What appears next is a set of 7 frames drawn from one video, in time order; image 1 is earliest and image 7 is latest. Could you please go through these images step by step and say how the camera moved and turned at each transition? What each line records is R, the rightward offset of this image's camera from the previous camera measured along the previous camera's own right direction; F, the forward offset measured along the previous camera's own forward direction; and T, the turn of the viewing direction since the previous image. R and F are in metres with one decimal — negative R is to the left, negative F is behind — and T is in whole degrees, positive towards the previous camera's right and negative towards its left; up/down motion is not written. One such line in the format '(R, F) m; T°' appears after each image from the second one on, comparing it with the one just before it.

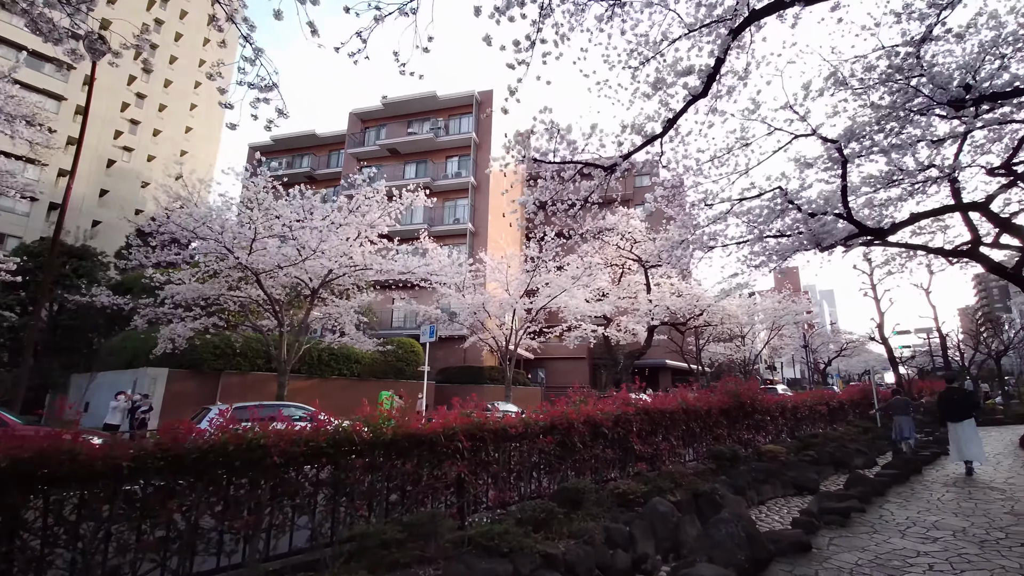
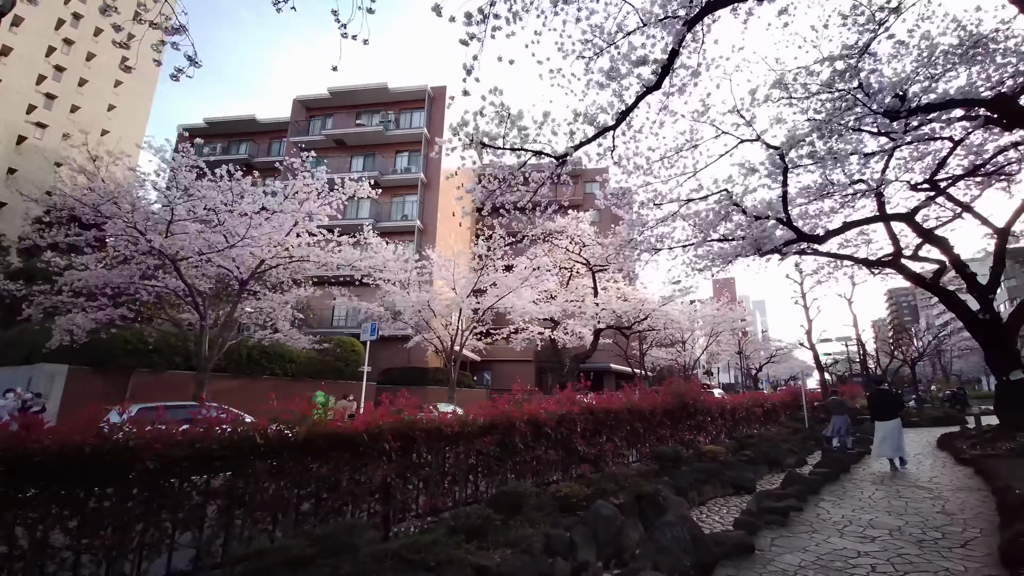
(+0.1, +0.3) m; +6°
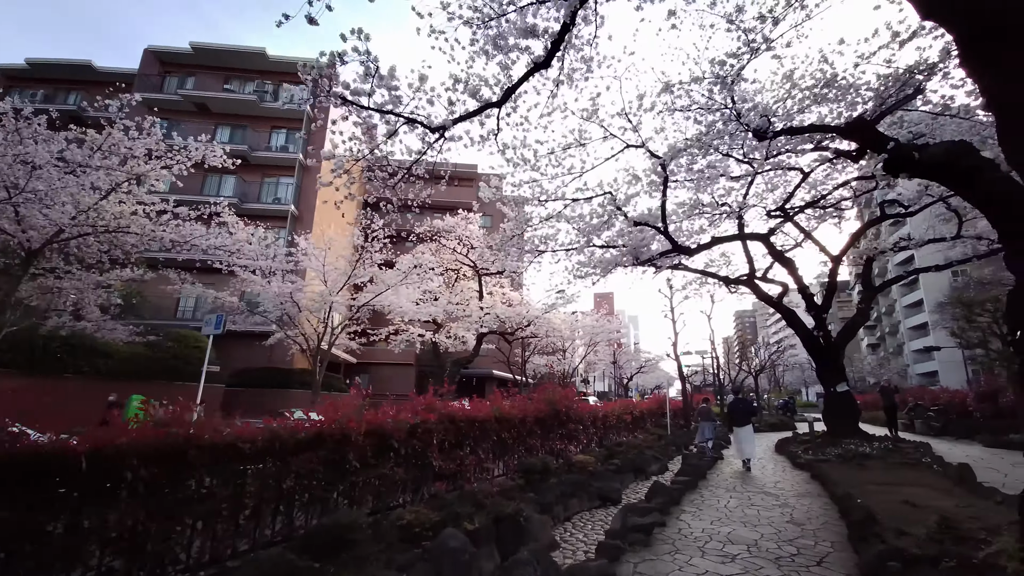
(+0.3, +0.7) m; +13°
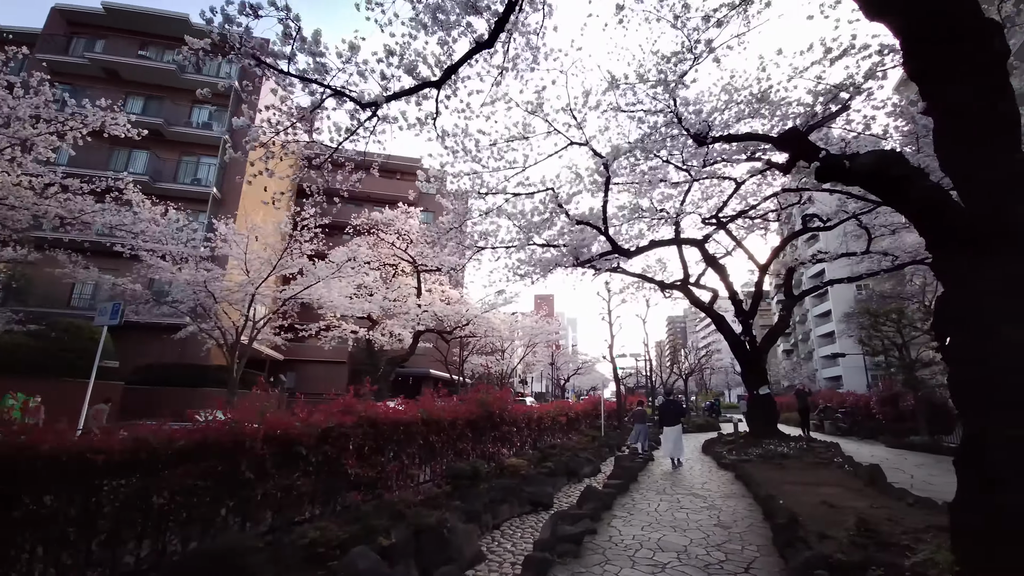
(+0.1, +0.3) m; +7°
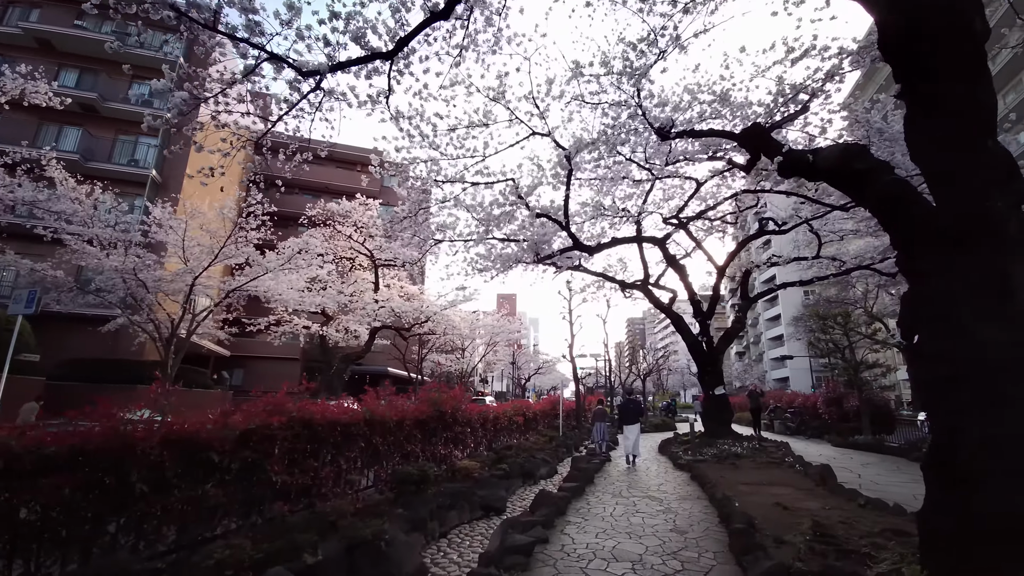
(+0.1, +0.3) m; +4°
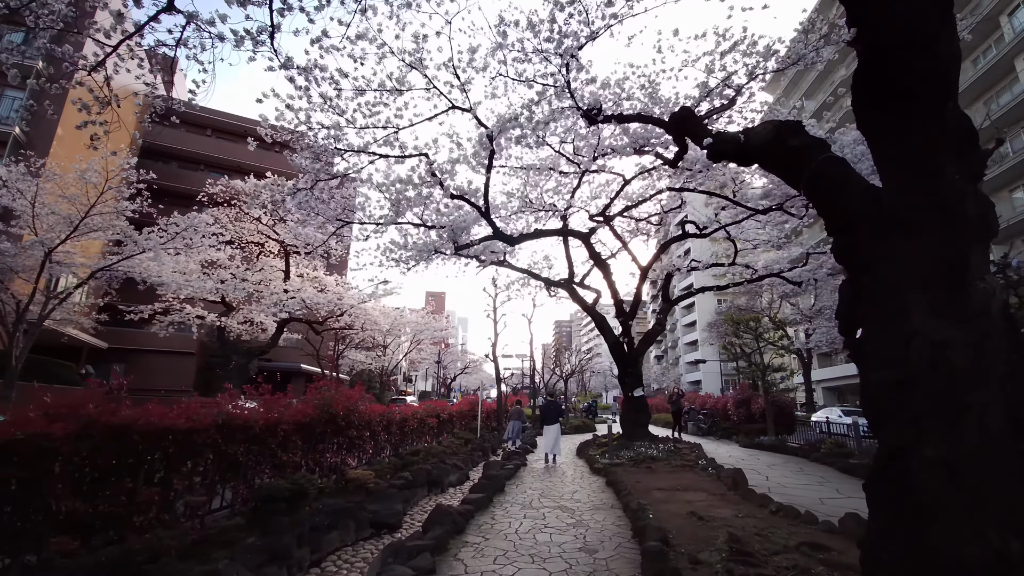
(+0.3, +0.6) m; +8°
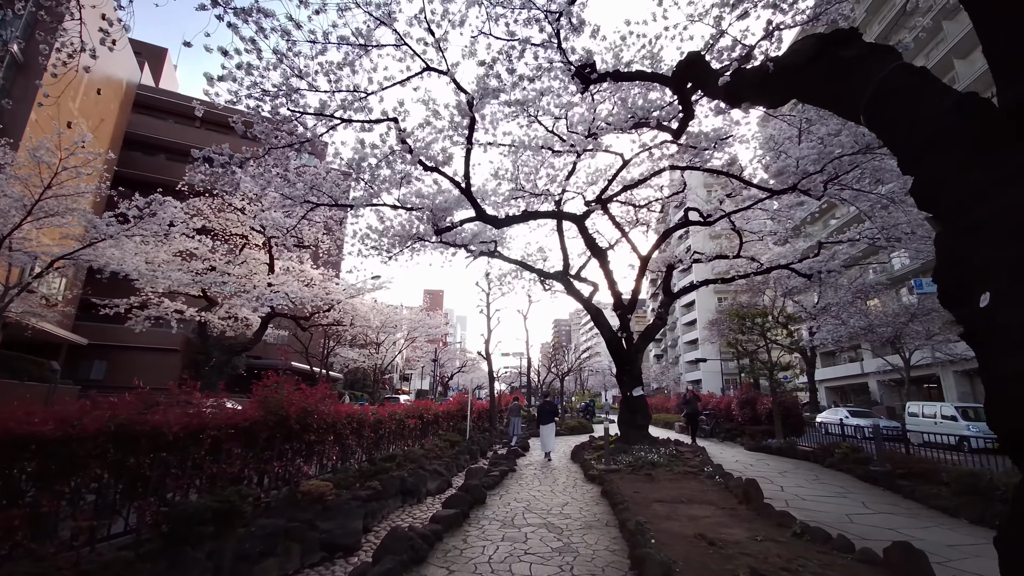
(+0.2, +0.7) m; 0°
